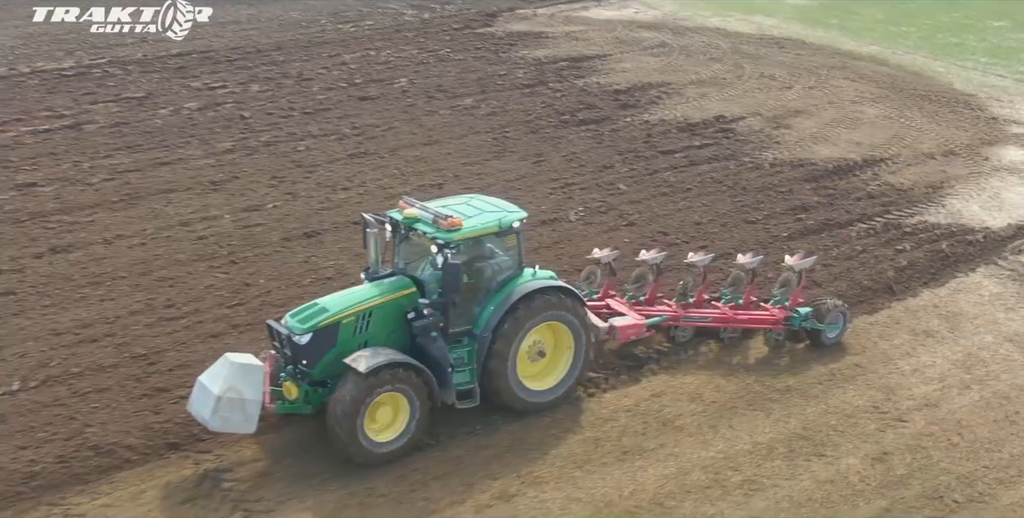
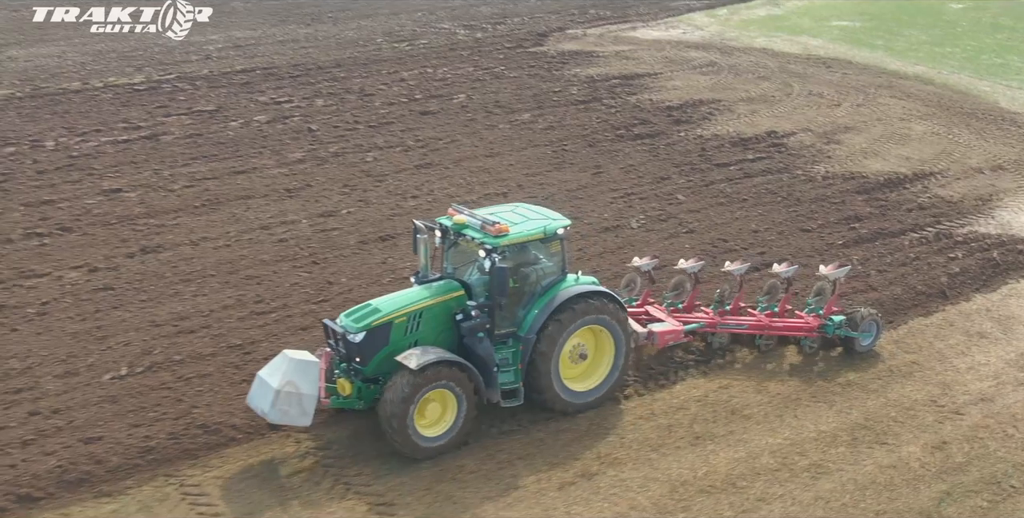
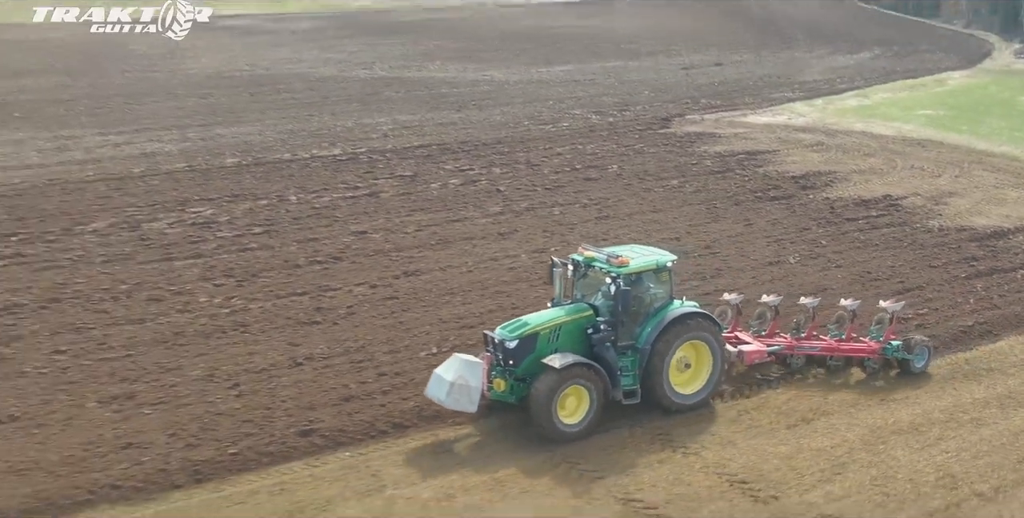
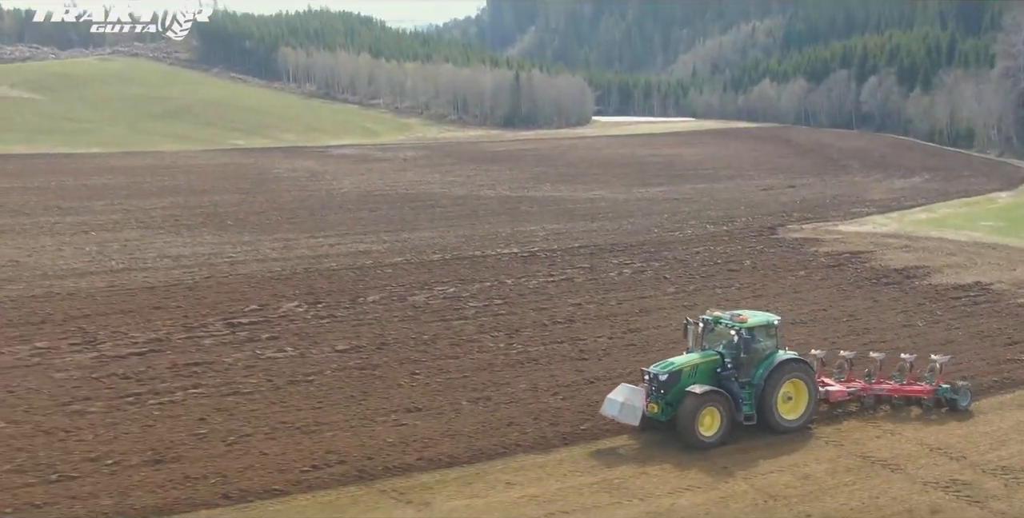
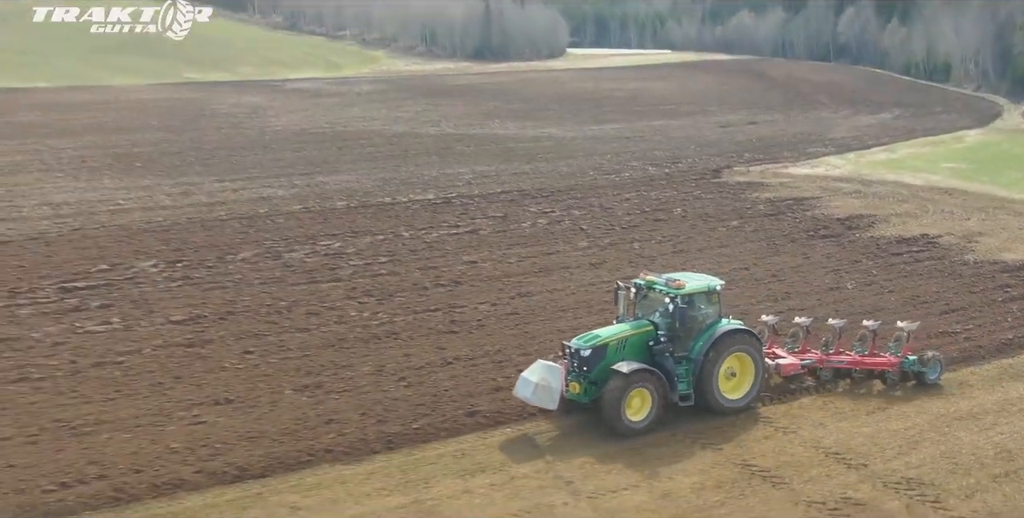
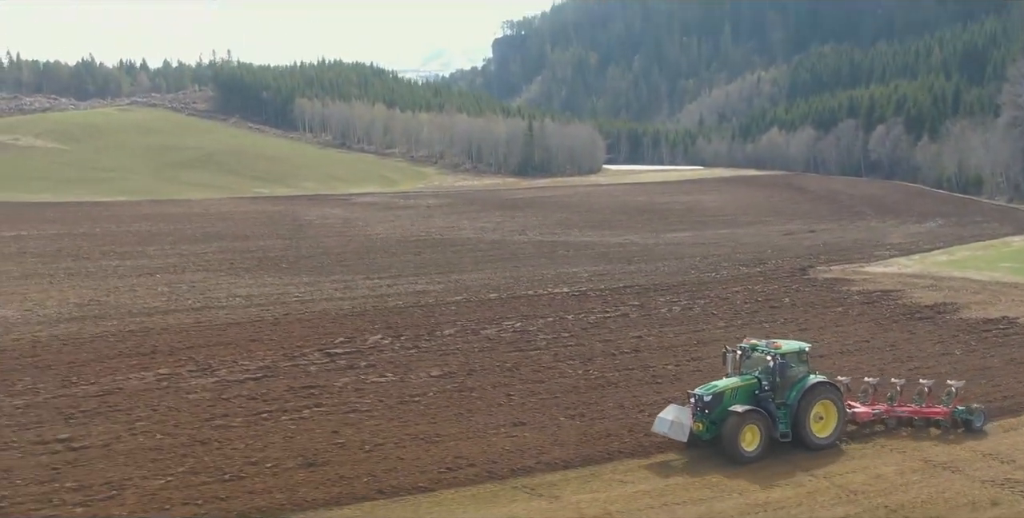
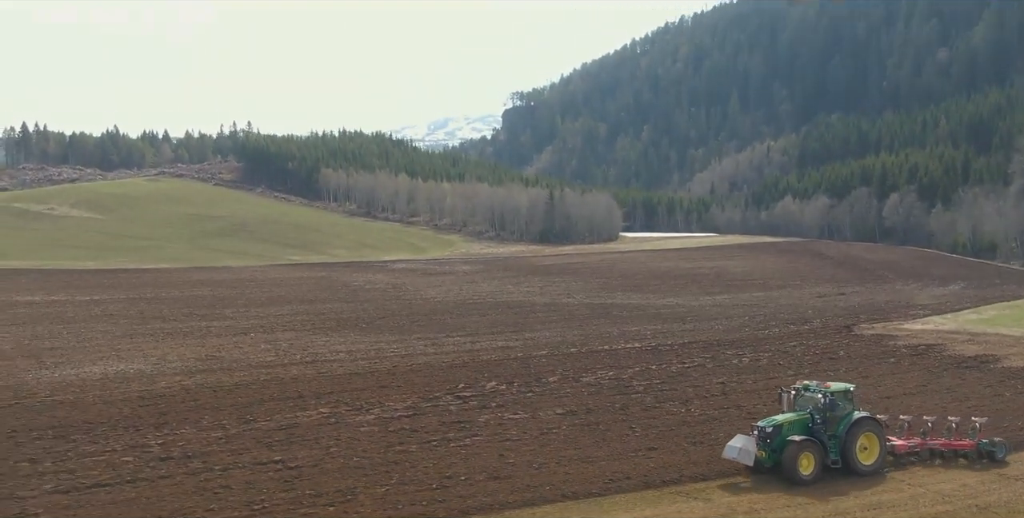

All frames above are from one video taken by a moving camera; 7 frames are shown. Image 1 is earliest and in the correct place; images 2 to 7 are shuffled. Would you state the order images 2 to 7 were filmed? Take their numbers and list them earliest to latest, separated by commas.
2, 3, 5, 4, 6, 7
